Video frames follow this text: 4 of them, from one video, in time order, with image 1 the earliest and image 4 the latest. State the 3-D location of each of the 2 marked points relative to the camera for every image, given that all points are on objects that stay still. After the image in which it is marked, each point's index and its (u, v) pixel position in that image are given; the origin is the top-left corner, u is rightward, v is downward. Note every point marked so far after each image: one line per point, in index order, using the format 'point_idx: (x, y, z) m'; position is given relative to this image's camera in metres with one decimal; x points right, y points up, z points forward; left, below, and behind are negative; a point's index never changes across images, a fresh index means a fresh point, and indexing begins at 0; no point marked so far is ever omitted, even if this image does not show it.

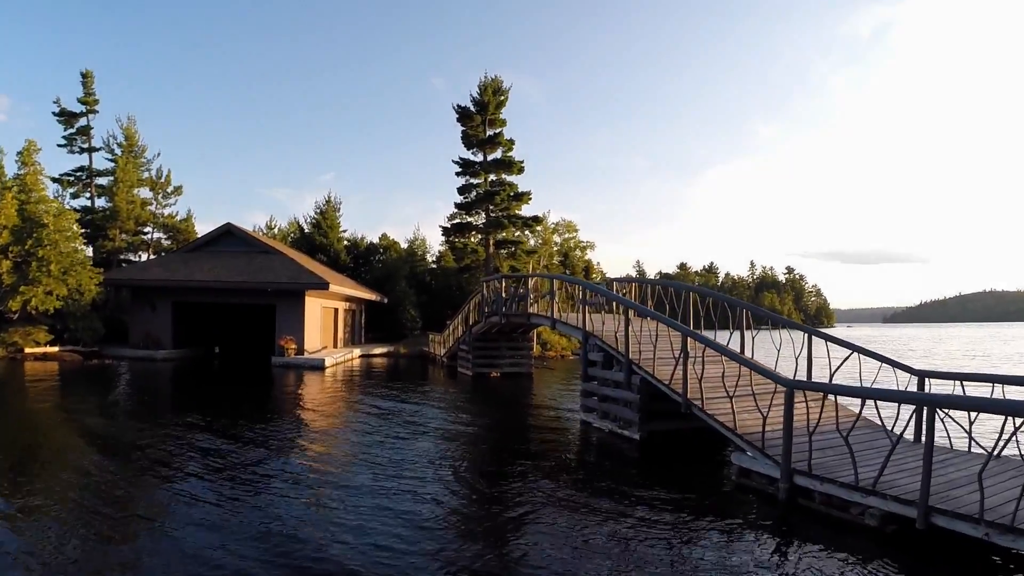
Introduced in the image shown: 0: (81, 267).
0: (-11.3, +0.5, +15.9) m
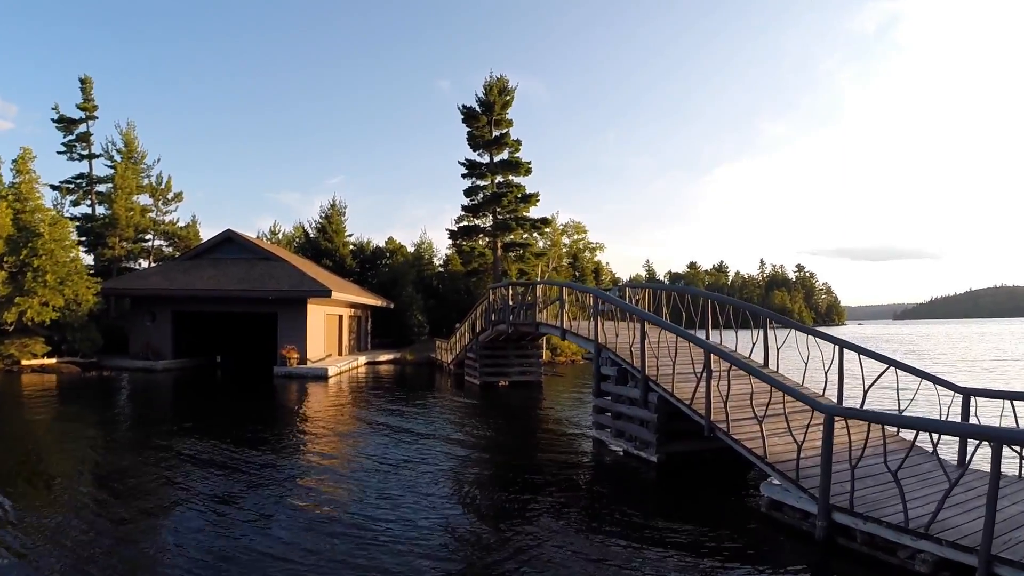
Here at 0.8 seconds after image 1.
0: (-11.1, +0.3, +15.5) m
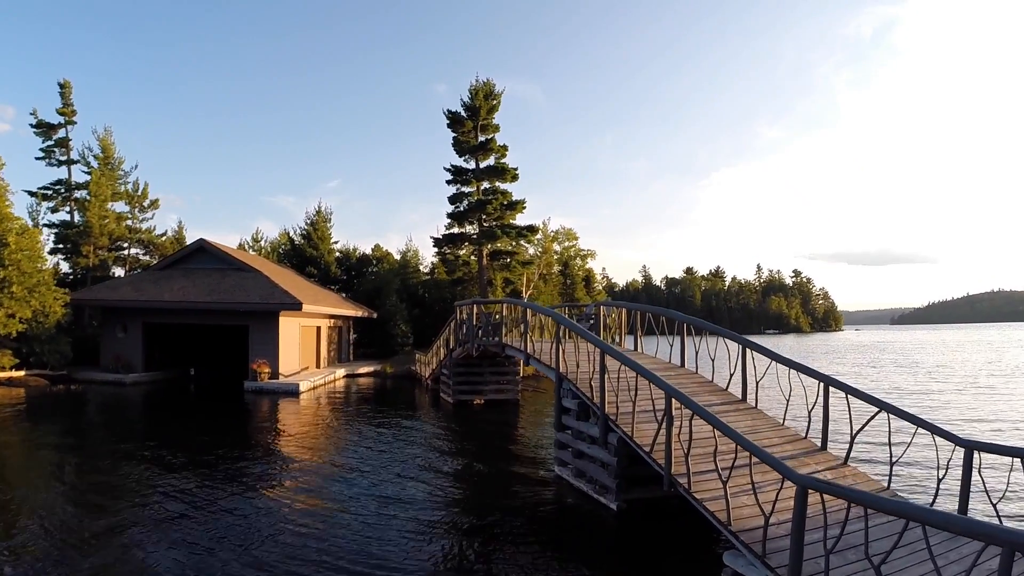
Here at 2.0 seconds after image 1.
0: (-11.6, 0.0, +15.1) m
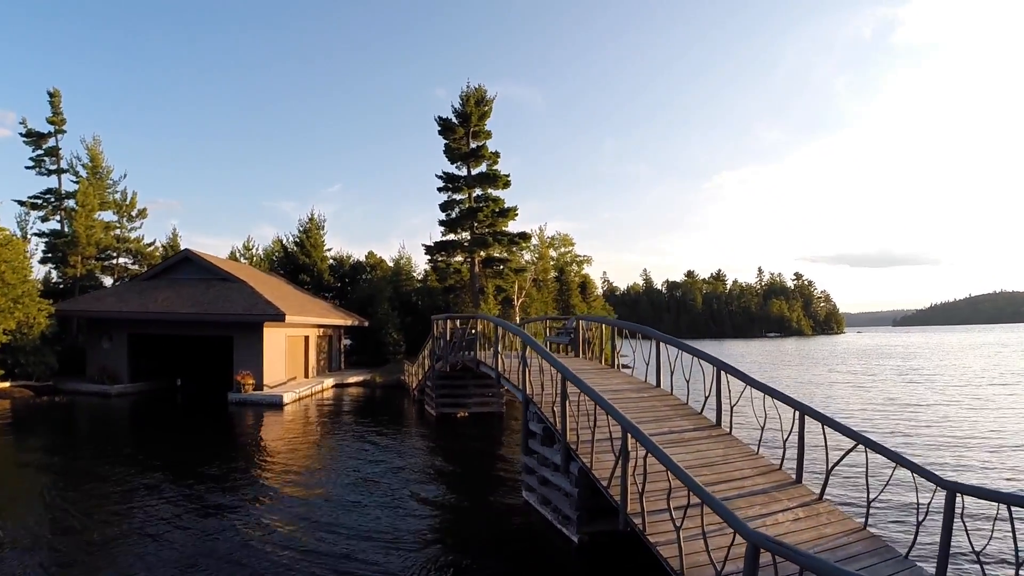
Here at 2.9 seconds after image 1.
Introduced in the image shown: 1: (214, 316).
0: (-11.9, -0.2, +15.0) m
1: (-6.7, -0.6, +14.0) m
